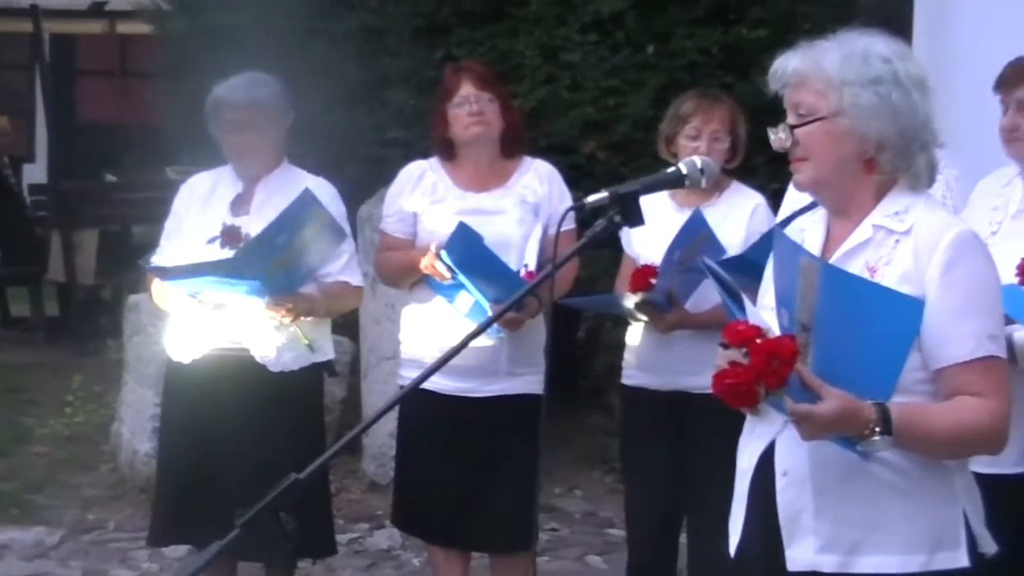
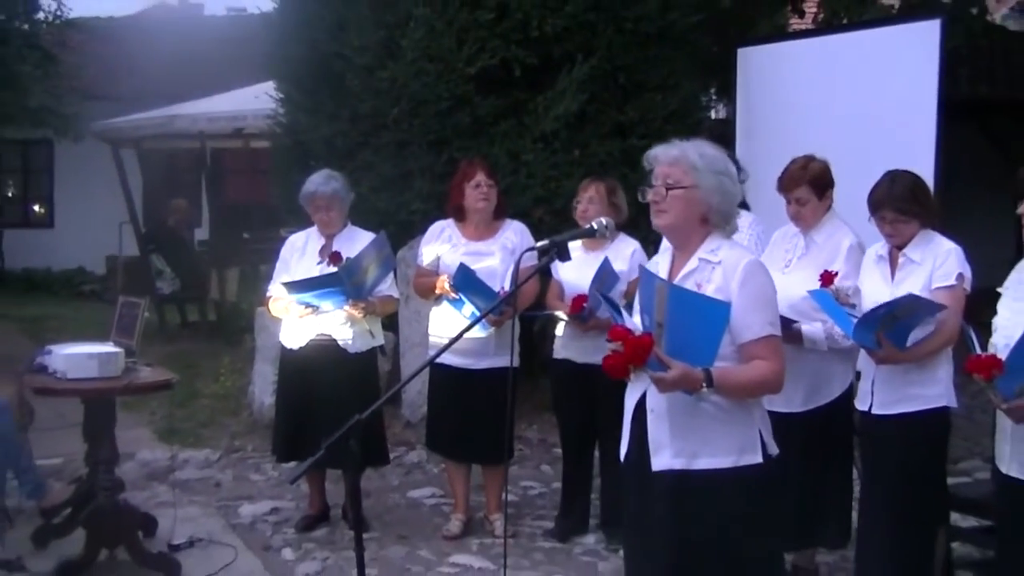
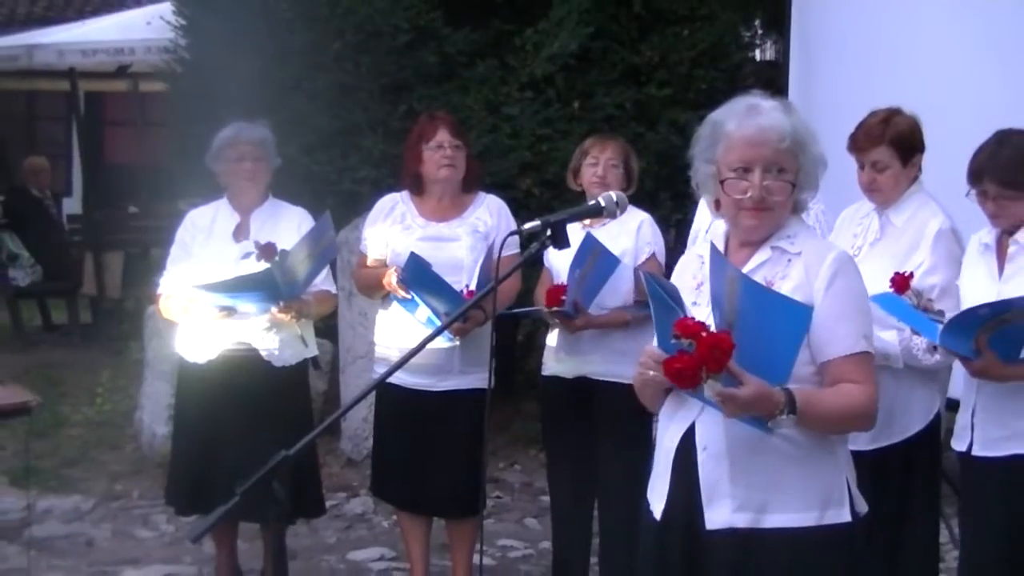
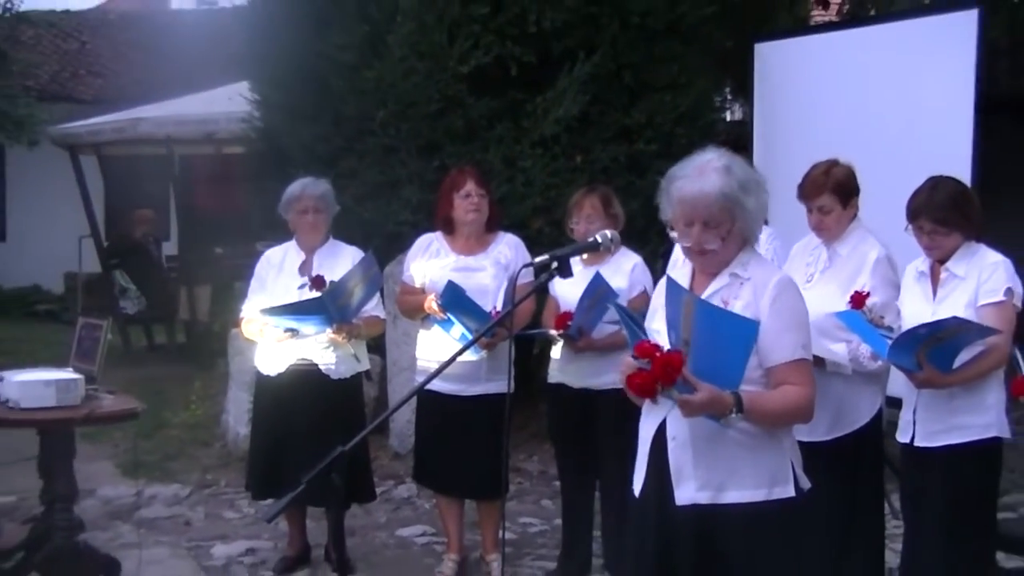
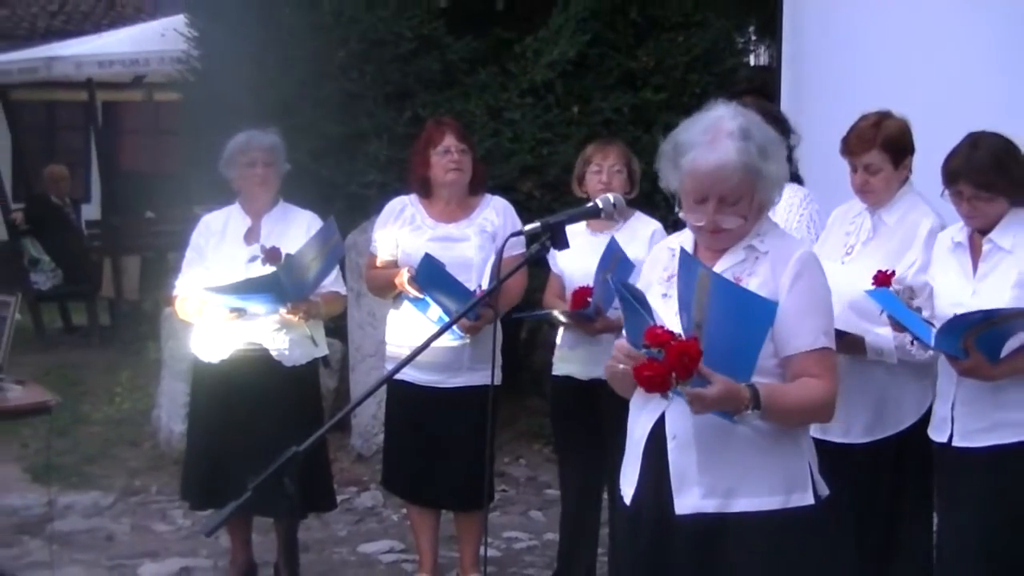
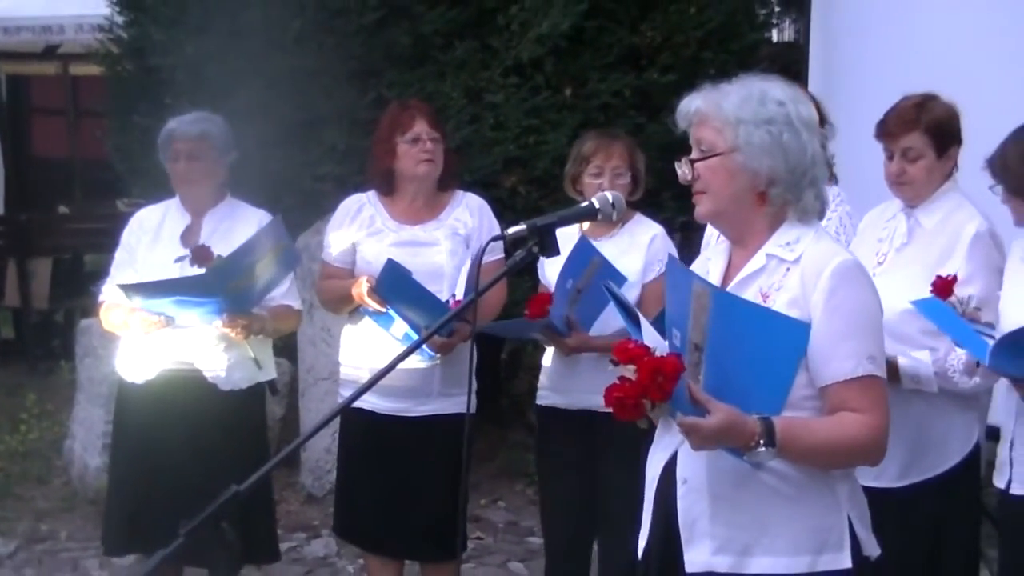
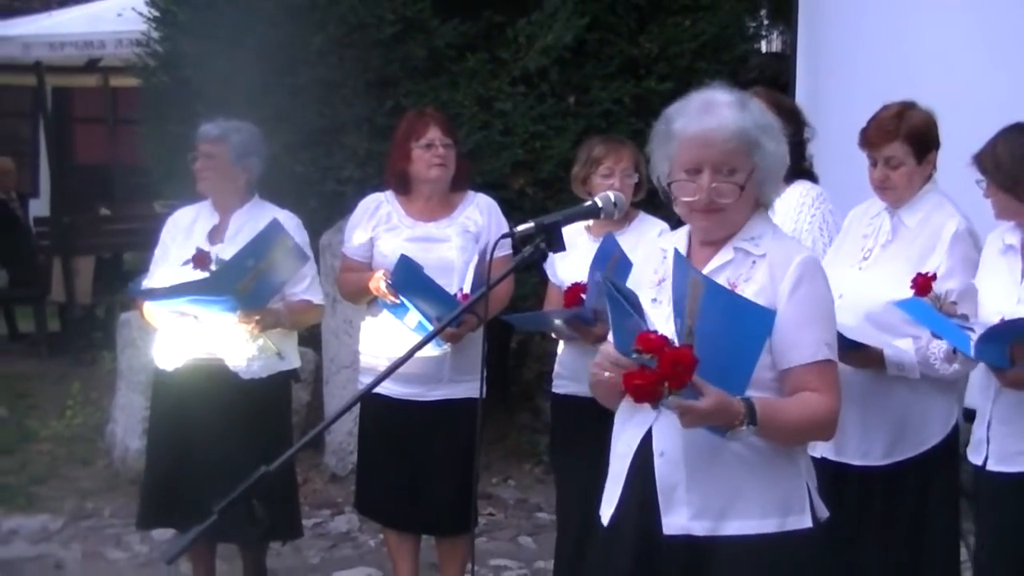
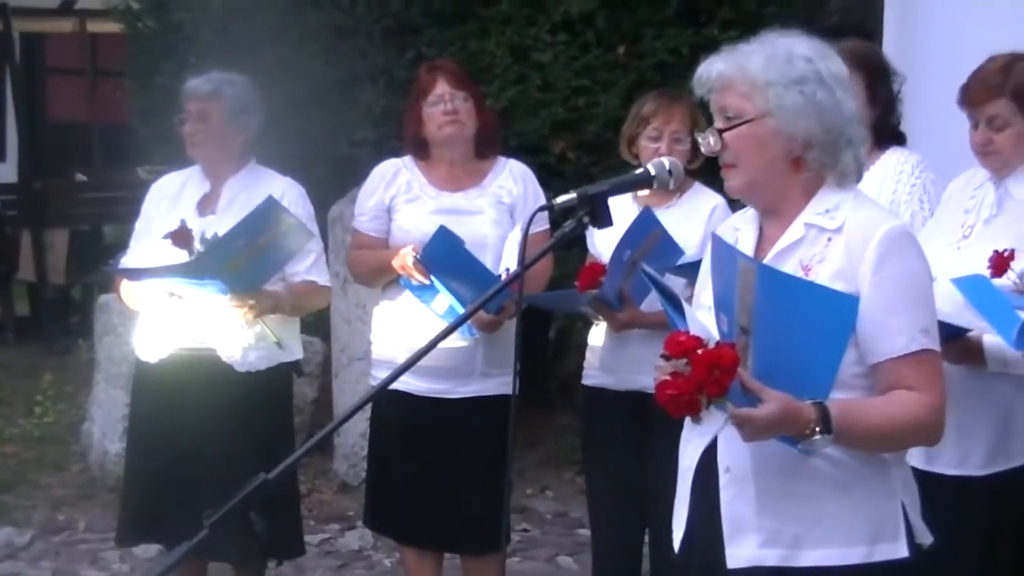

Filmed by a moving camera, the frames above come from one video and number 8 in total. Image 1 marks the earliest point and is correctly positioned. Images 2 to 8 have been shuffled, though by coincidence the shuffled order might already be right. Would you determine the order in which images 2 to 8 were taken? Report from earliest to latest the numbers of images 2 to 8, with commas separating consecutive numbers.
8, 6, 7, 3, 5, 4, 2
